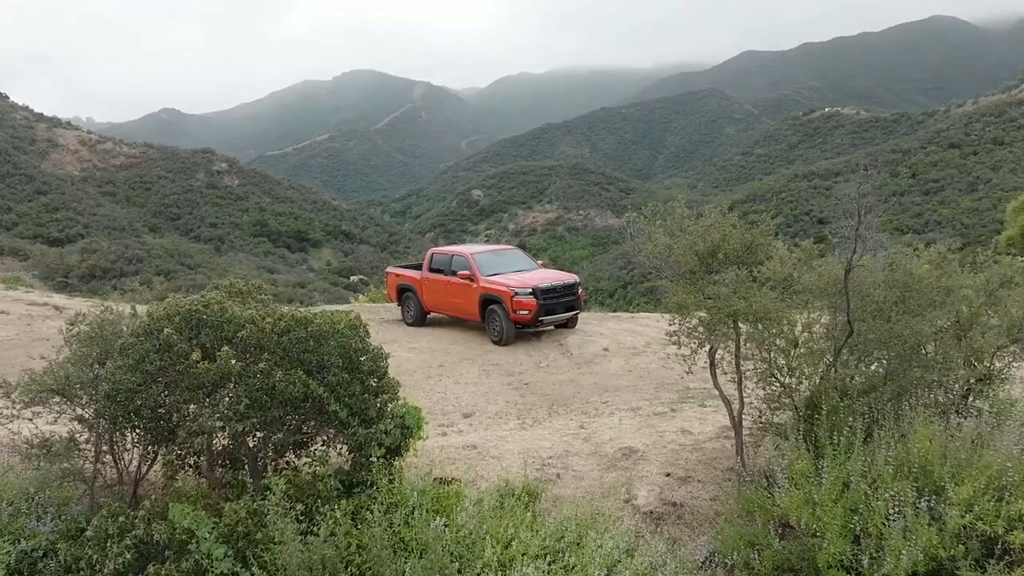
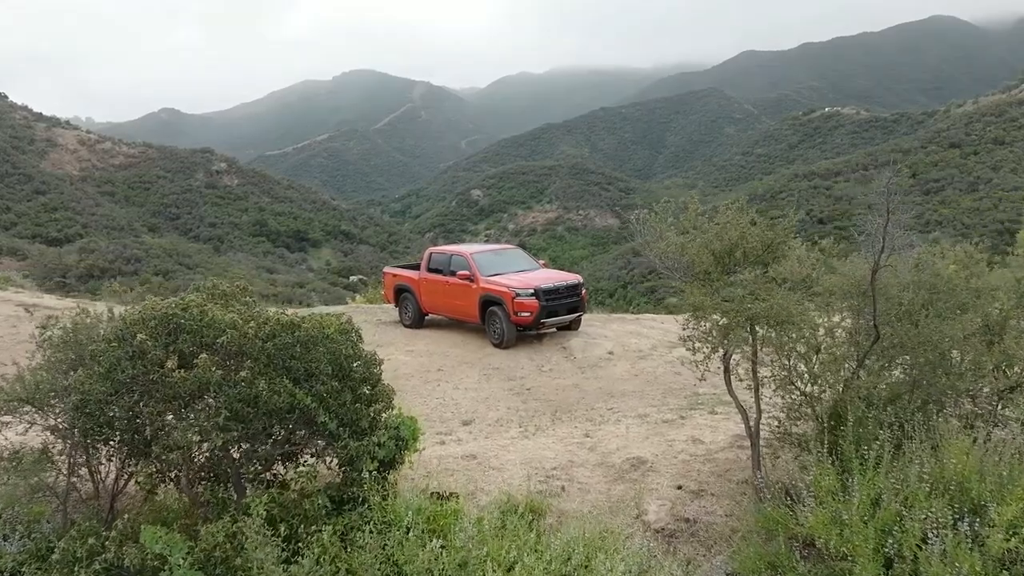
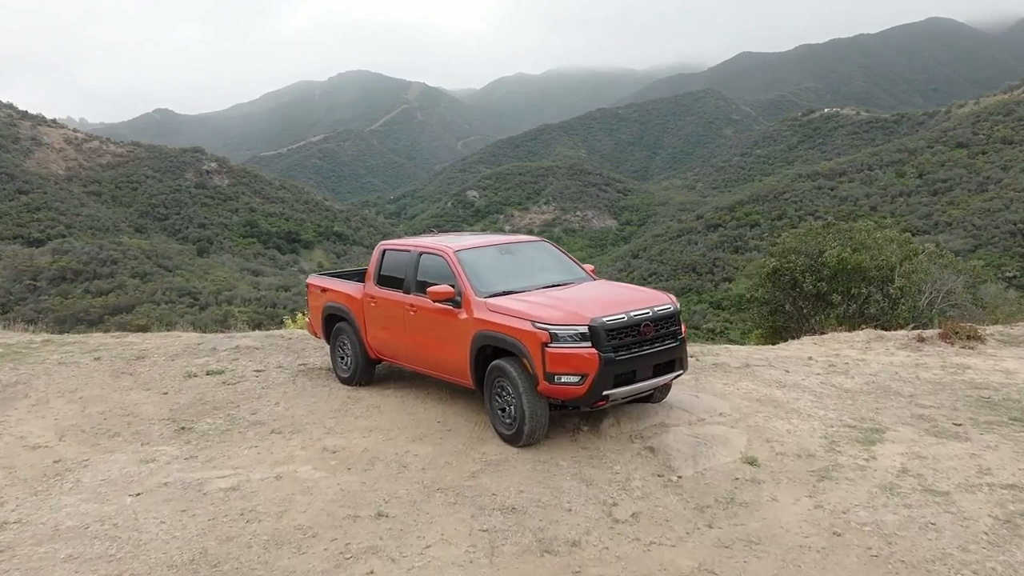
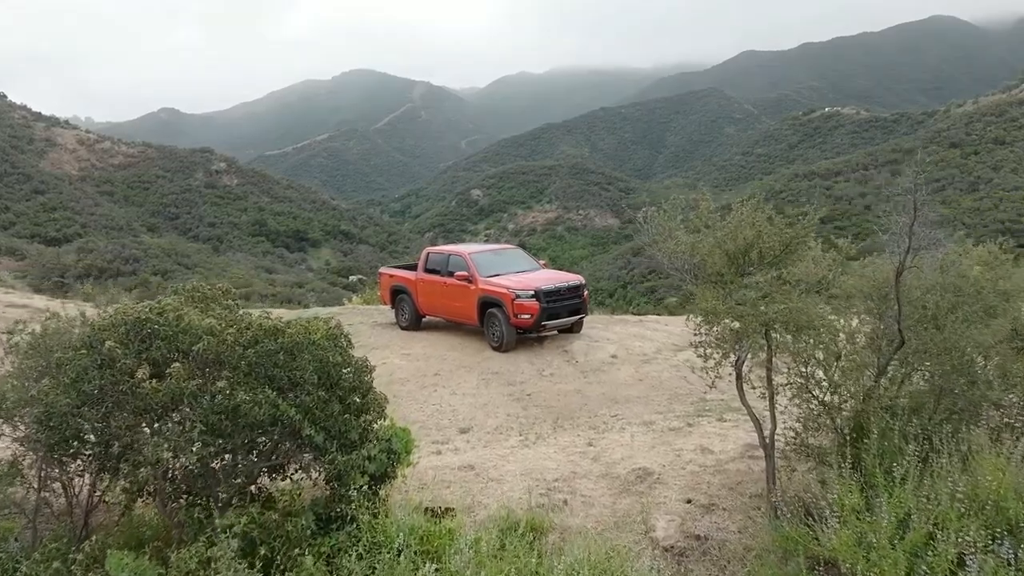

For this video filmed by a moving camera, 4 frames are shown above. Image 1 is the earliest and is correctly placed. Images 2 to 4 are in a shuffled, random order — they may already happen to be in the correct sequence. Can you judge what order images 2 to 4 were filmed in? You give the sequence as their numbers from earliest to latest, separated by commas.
2, 4, 3
